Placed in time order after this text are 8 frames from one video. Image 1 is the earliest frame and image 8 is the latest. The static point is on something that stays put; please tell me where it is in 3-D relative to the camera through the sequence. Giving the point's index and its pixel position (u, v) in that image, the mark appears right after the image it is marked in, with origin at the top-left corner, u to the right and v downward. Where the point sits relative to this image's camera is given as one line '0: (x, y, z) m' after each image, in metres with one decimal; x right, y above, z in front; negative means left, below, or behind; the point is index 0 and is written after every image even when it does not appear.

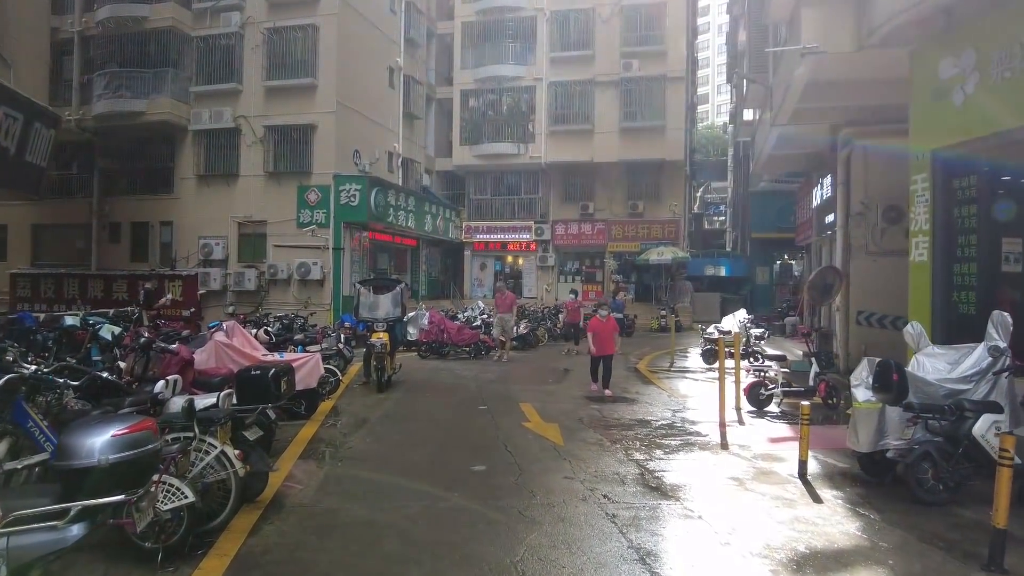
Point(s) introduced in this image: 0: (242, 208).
0: (-6.9, +2.1, +19.8) m
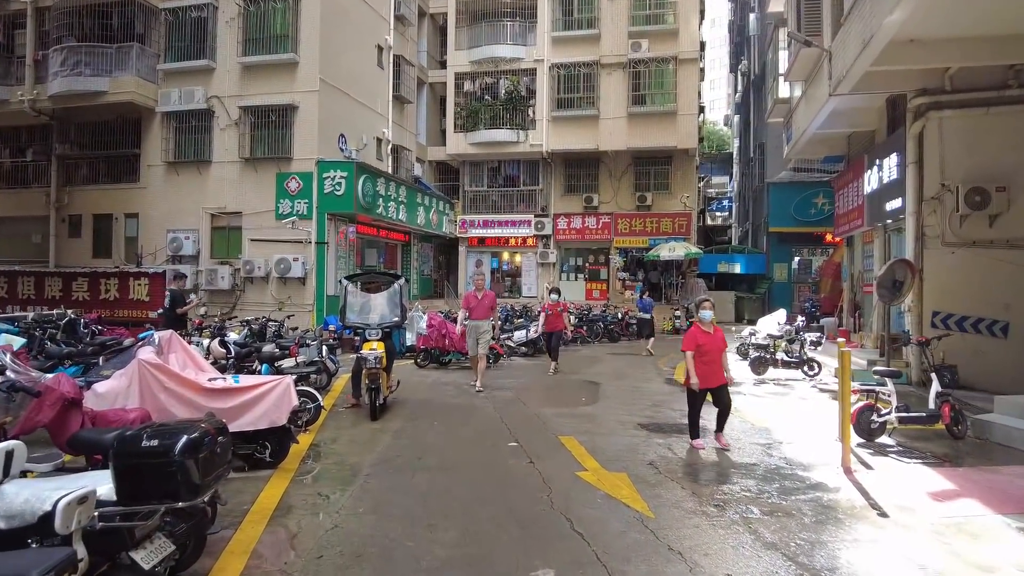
0: (-6.9, +2.1, +17.9) m
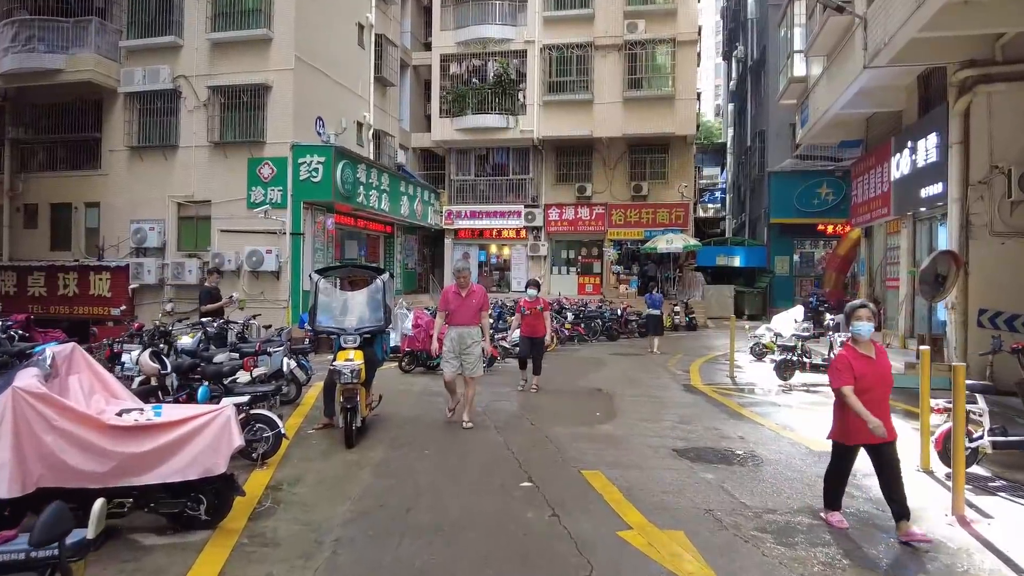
0: (-7.1, +2.2, +16.6) m
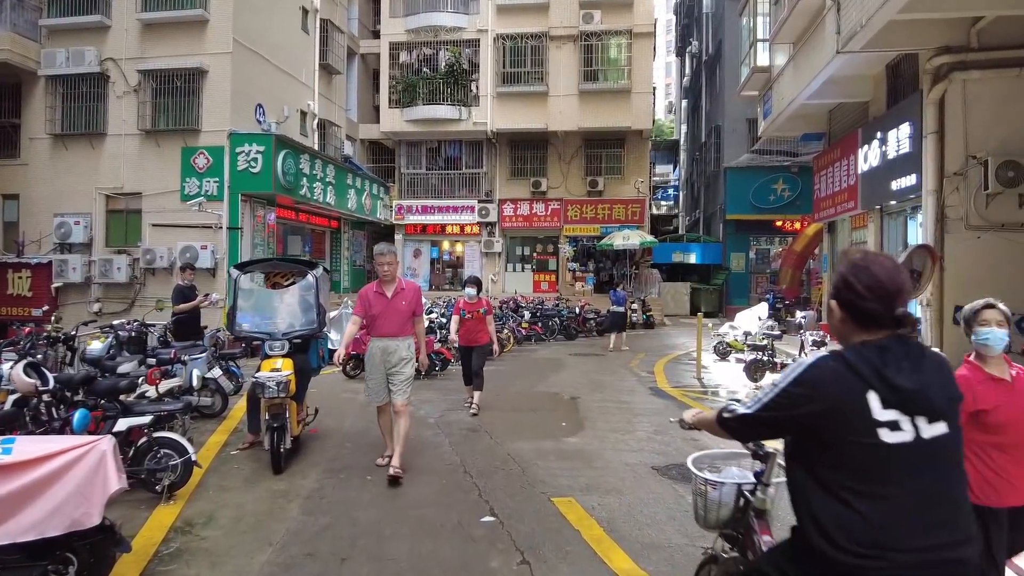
0: (-8.0, +2.2, +15.4) m
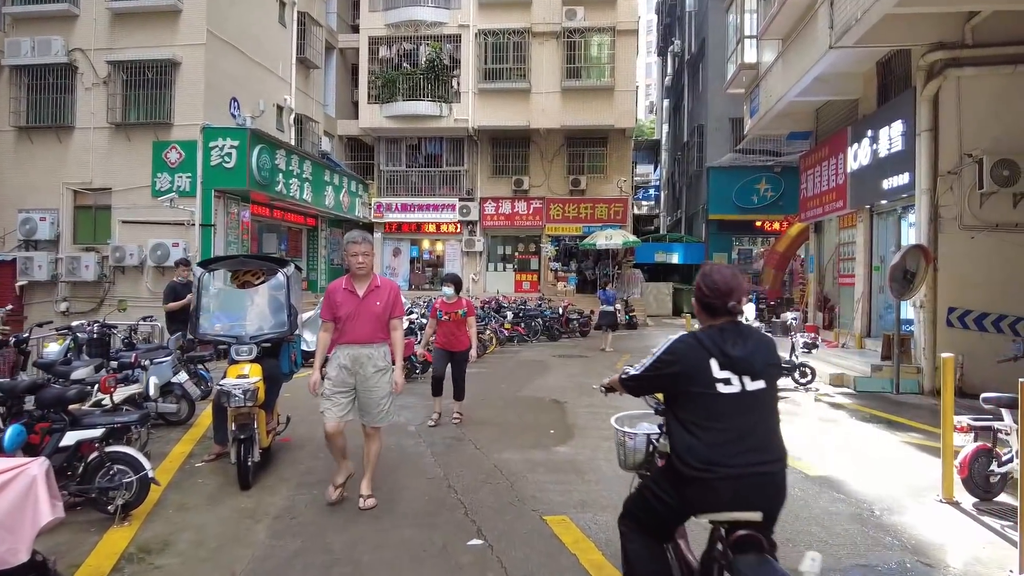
0: (-8.4, +2.3, +14.9) m
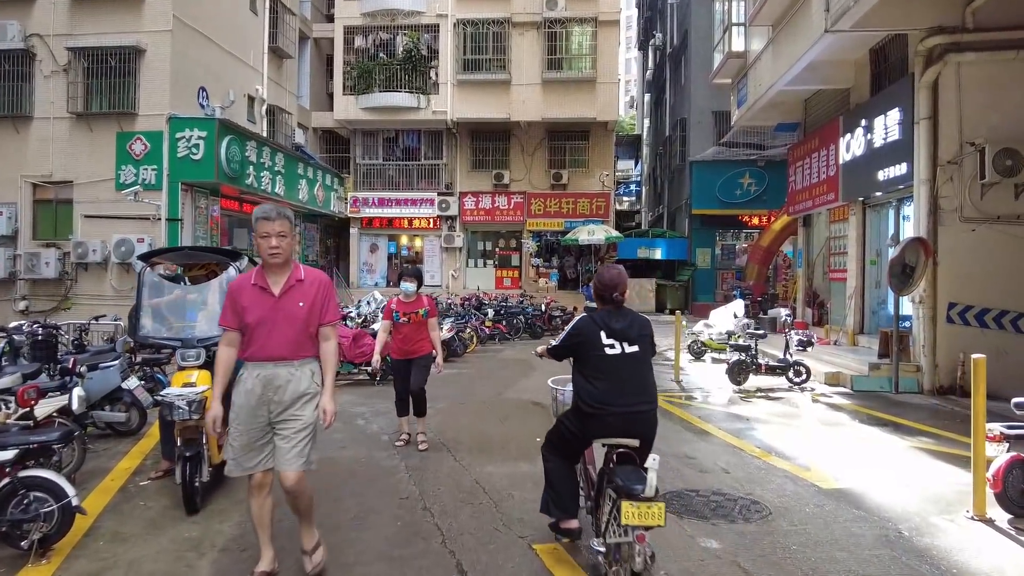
0: (-8.8, +2.3, +14.2) m
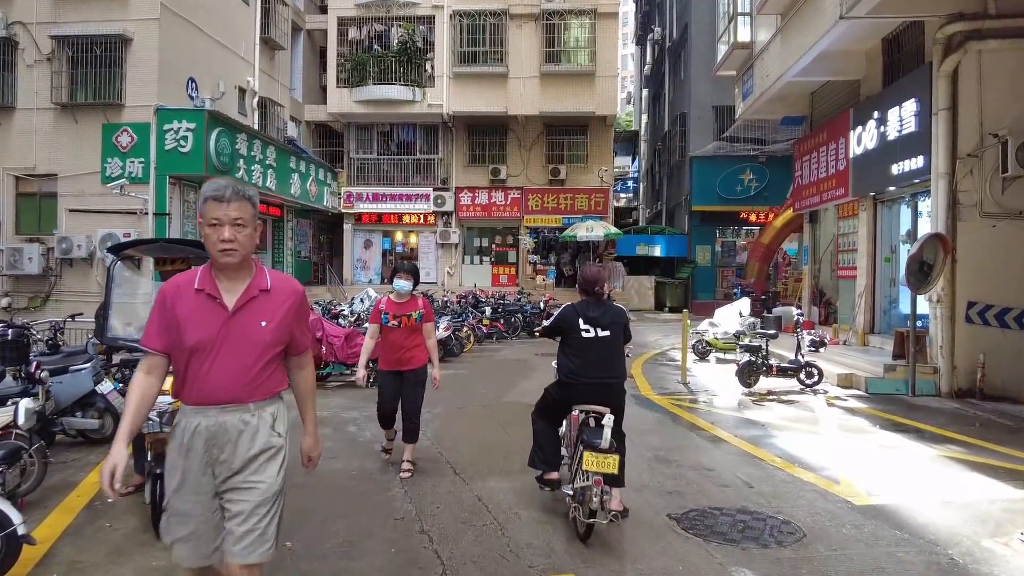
0: (-8.8, +2.4, +13.7) m
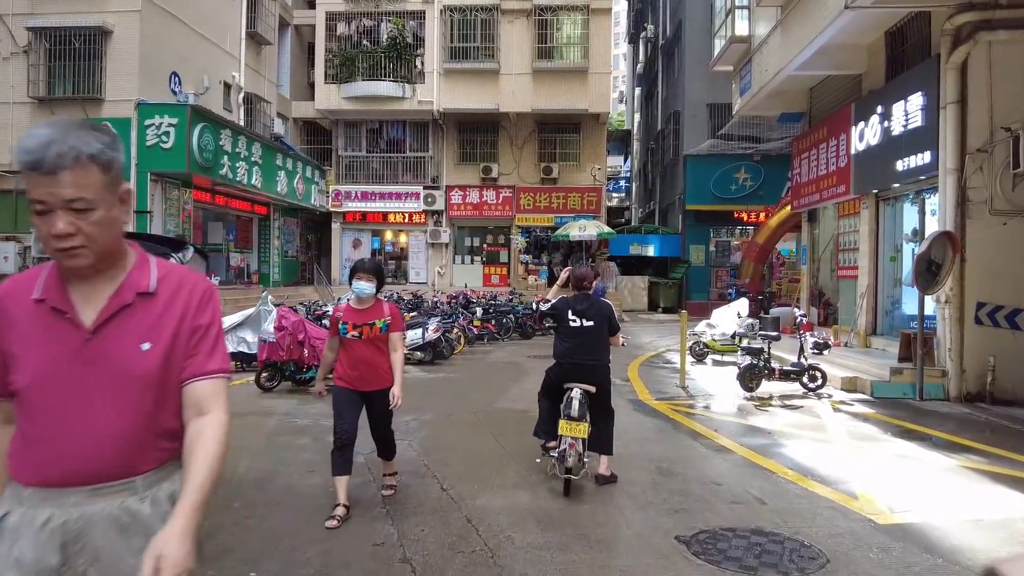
0: (-8.9, +2.4, +13.3) m
